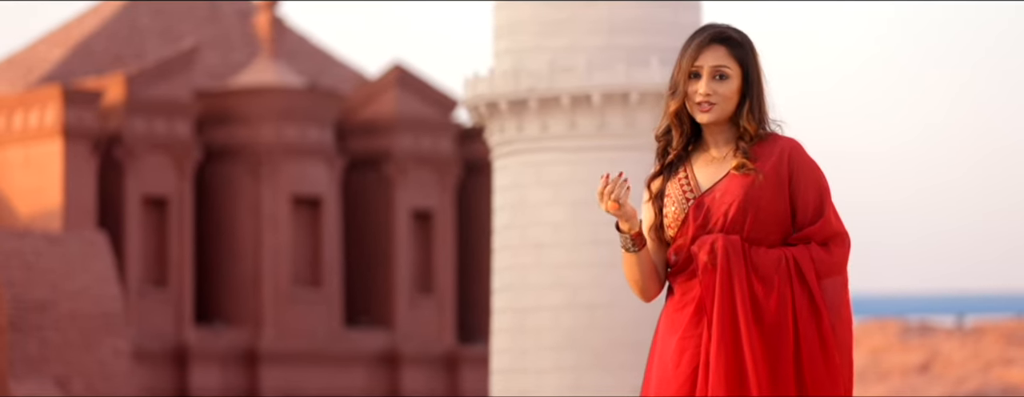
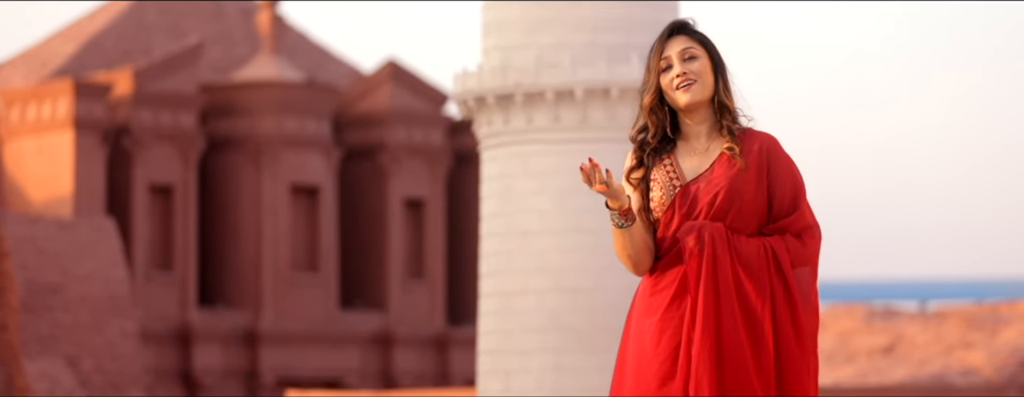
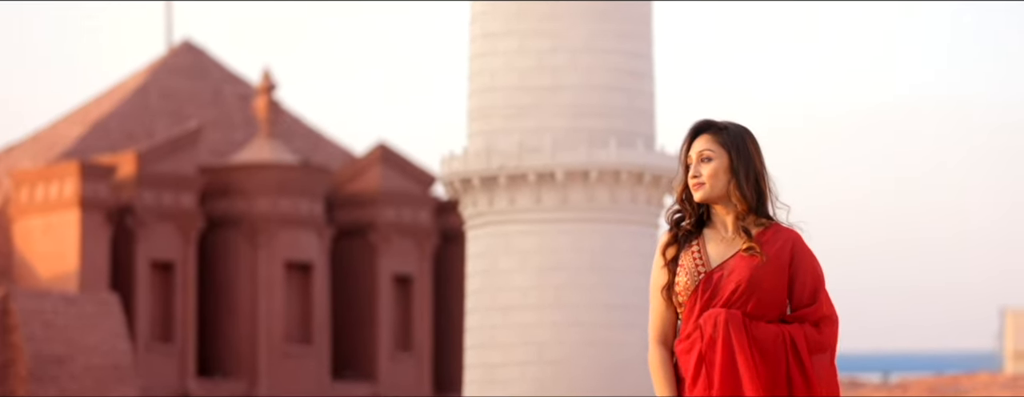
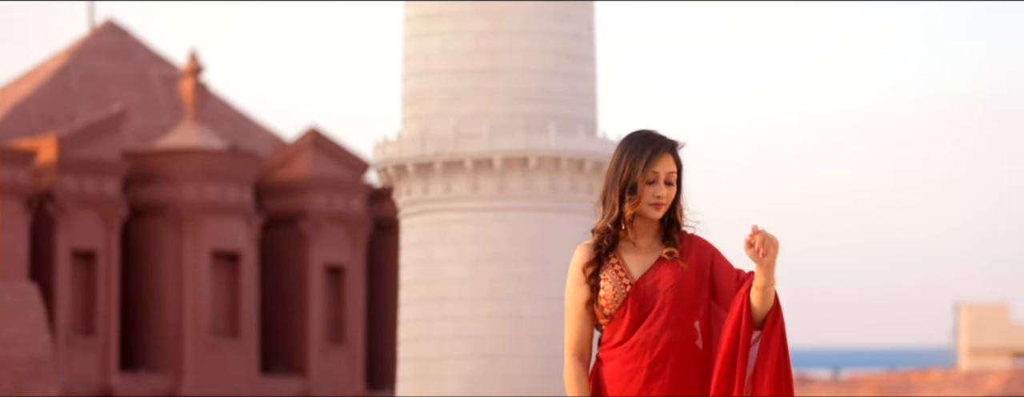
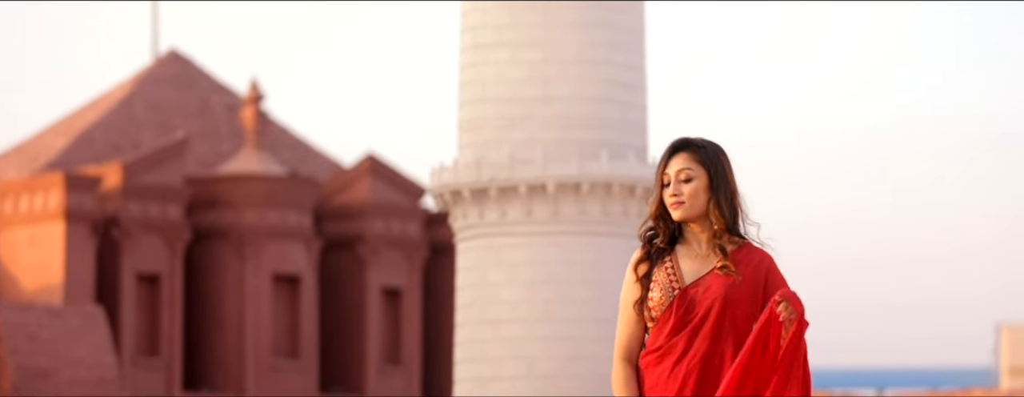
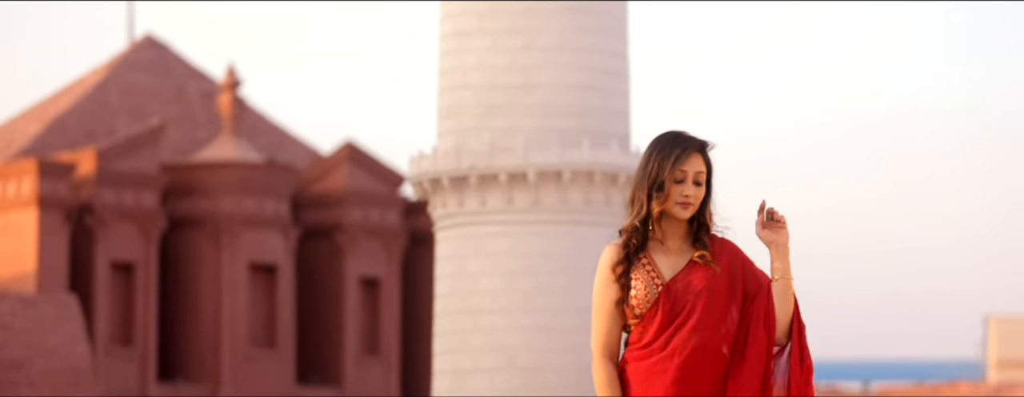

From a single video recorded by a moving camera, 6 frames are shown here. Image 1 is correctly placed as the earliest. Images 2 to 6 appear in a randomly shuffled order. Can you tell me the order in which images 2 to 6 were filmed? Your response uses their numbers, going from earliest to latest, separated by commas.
2, 3, 5, 6, 4
